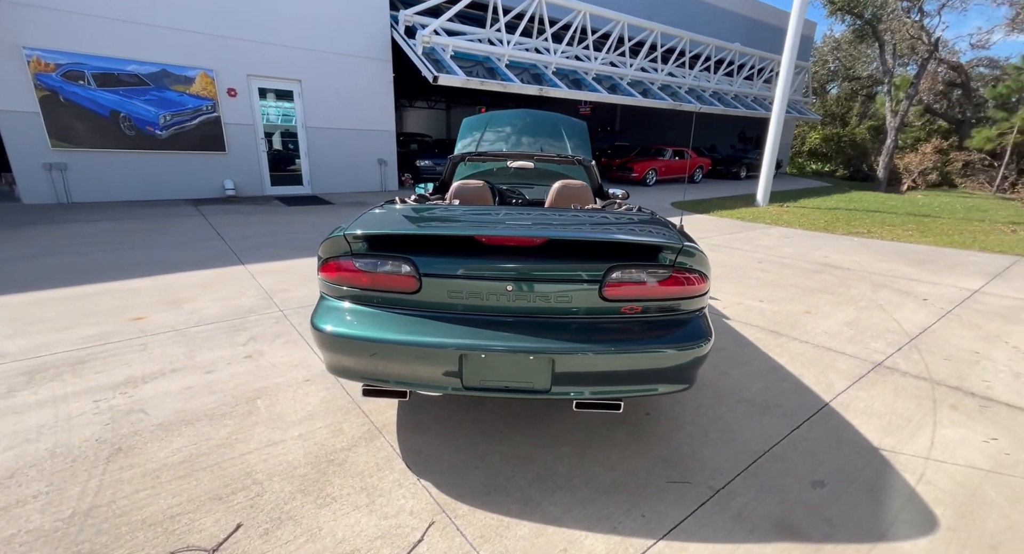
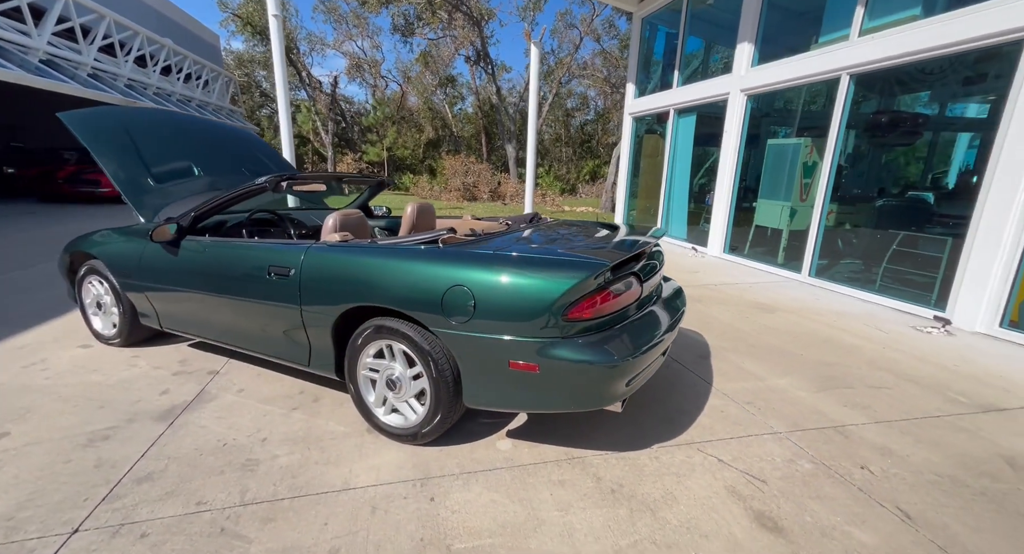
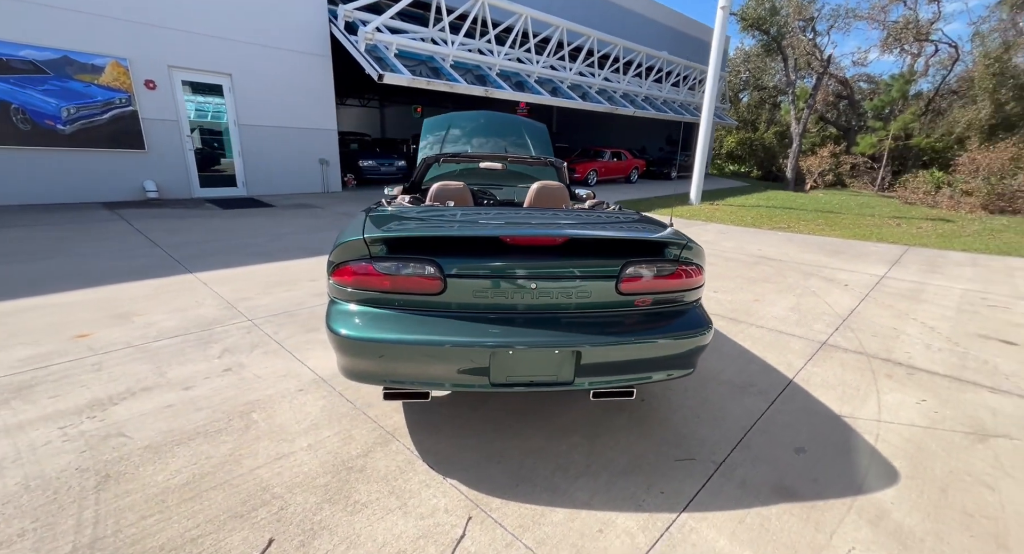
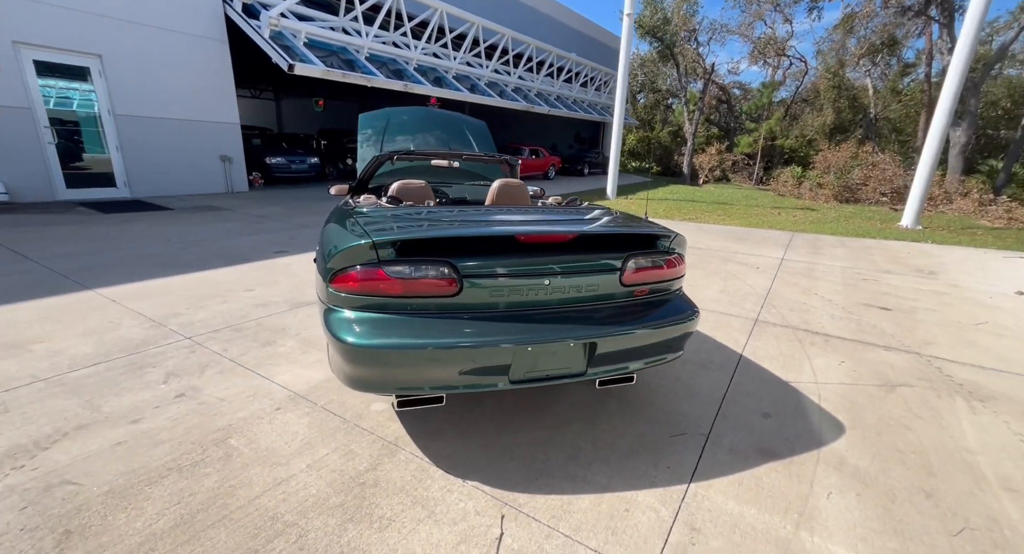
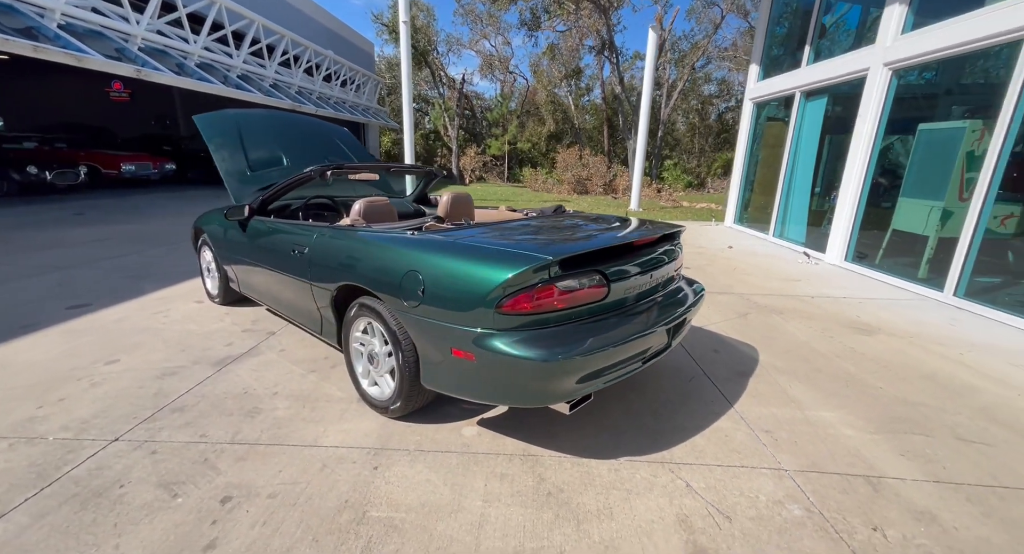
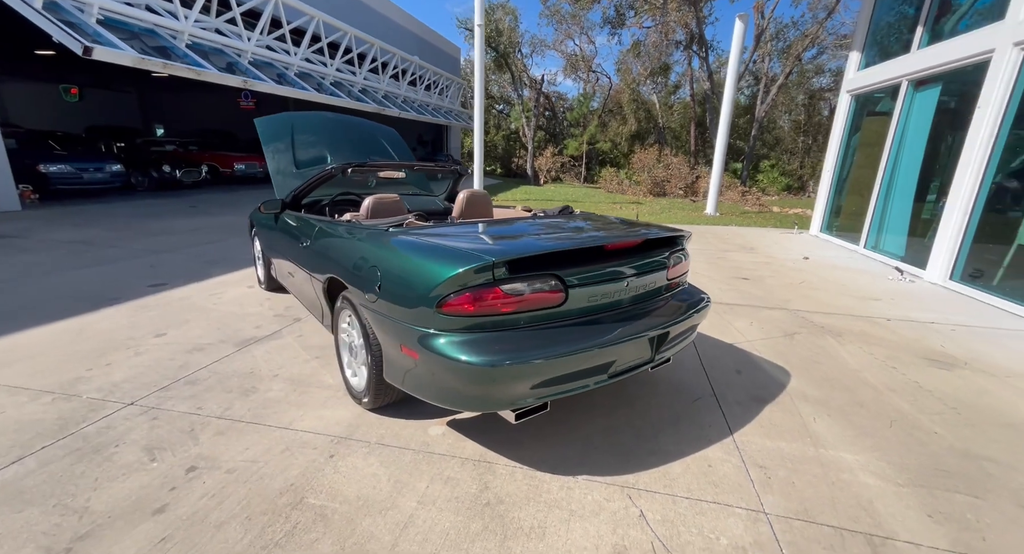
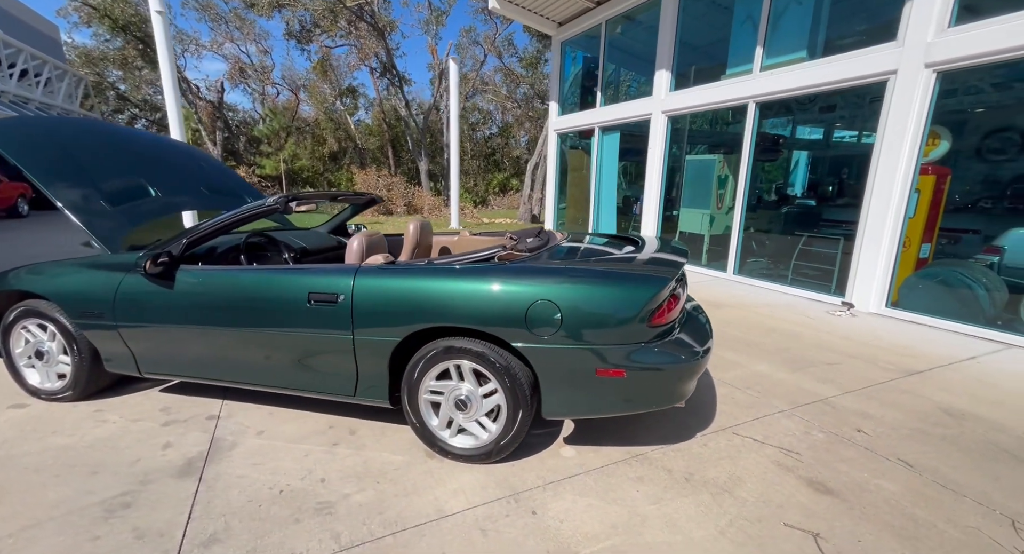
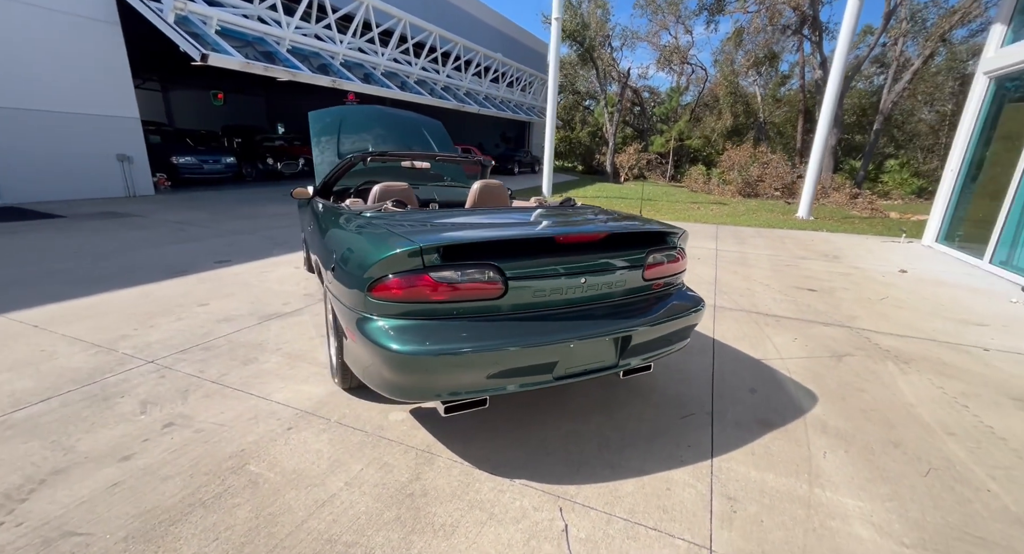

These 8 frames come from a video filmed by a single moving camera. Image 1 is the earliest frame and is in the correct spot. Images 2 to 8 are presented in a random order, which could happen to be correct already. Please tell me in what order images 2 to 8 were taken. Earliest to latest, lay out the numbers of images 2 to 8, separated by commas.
3, 4, 8, 6, 5, 2, 7
